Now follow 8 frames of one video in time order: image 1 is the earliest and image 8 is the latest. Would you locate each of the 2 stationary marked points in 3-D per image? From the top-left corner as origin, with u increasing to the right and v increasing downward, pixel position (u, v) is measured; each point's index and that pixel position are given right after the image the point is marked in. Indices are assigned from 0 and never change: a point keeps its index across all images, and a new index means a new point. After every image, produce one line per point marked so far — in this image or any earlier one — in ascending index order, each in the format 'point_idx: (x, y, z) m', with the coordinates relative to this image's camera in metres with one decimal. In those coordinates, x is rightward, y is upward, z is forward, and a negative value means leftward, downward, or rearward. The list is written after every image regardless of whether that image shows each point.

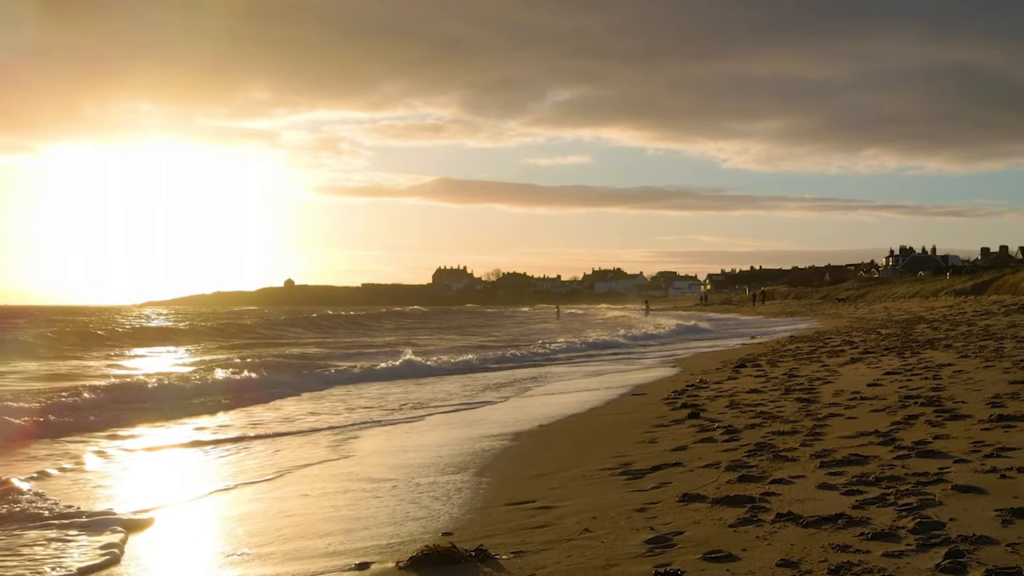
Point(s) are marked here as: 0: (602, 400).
0: (+1.4, -1.8, +13.3) m
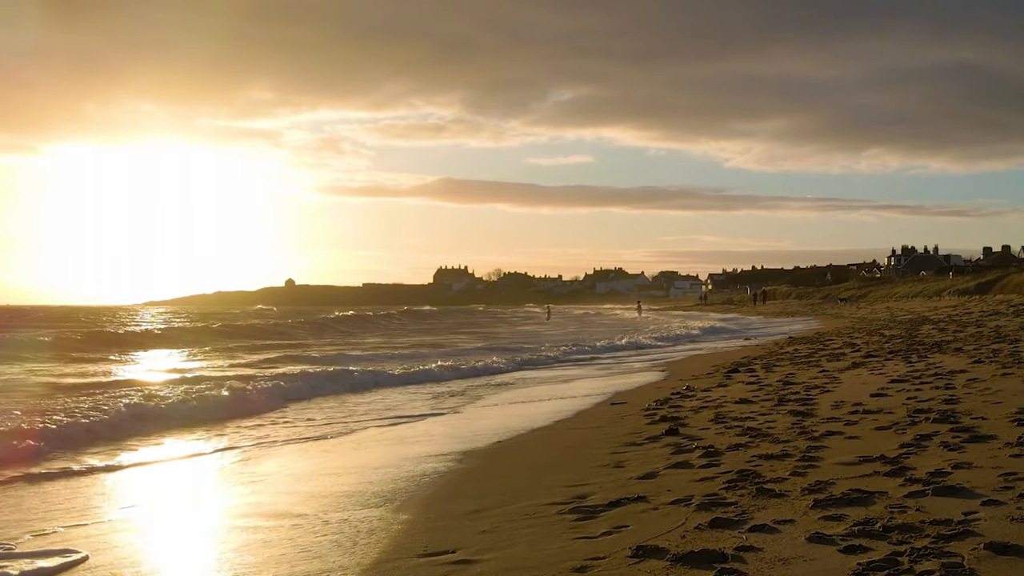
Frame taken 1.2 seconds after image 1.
0: (+0.9, -1.8, +12.0) m
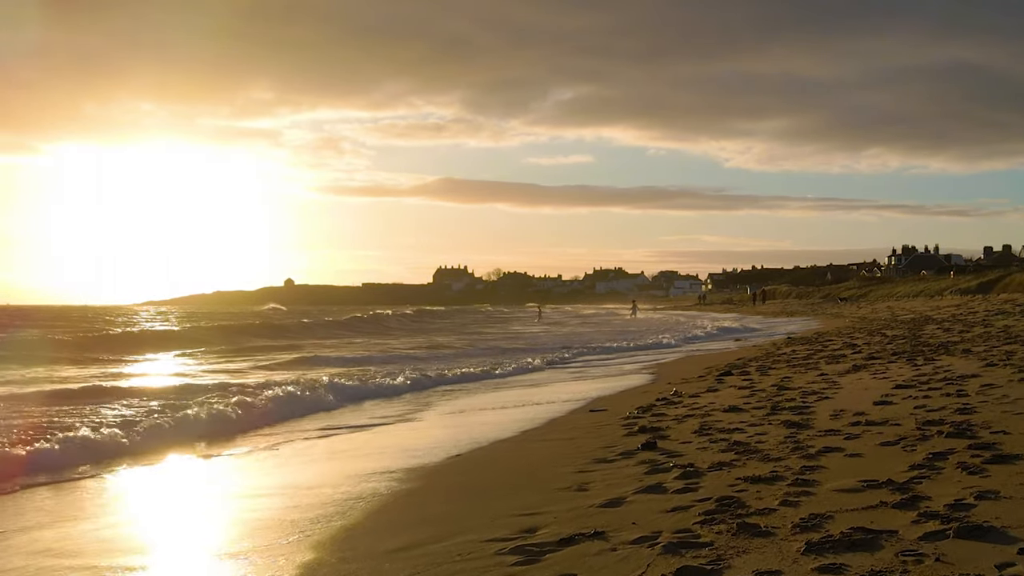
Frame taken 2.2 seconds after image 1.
0: (+0.5, -1.7, +10.9) m
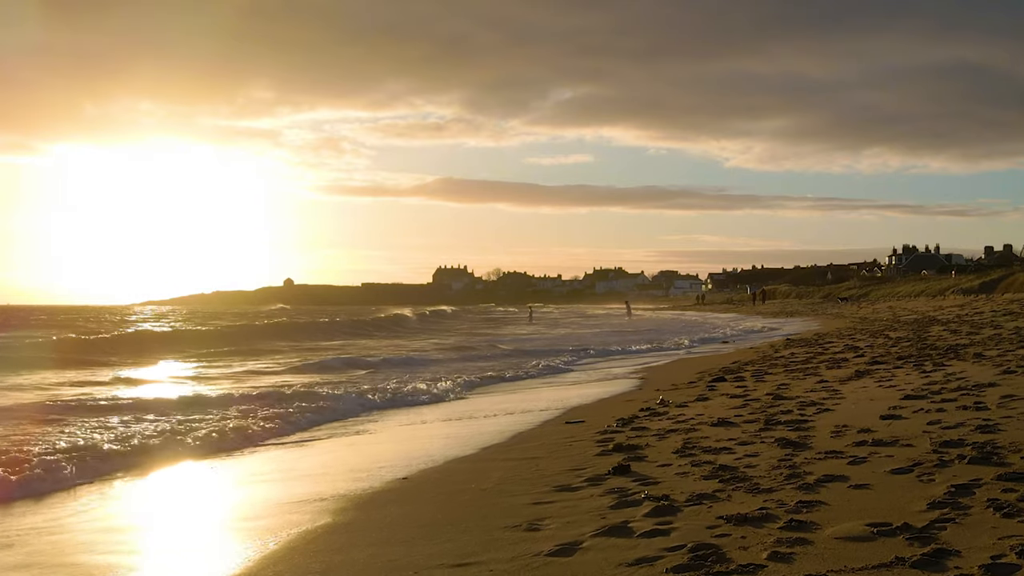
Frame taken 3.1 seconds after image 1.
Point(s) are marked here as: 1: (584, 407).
0: (+0.1, -1.7, +9.9) m
1: (+1.1, -1.7, +12.0) m
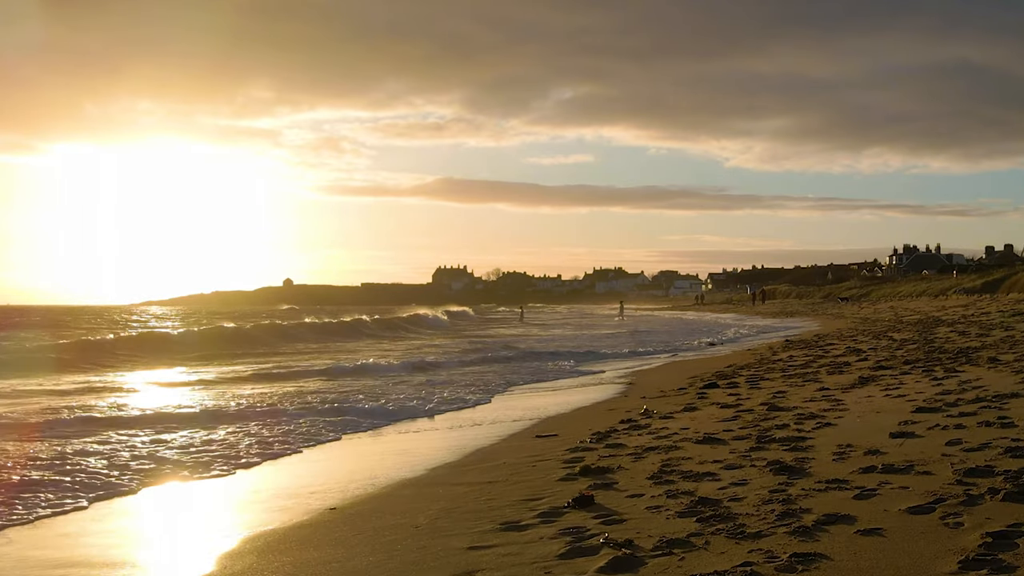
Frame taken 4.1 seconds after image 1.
0: (-0.3, -1.7, +8.8) m
1: (+0.7, -1.7, +10.9) m
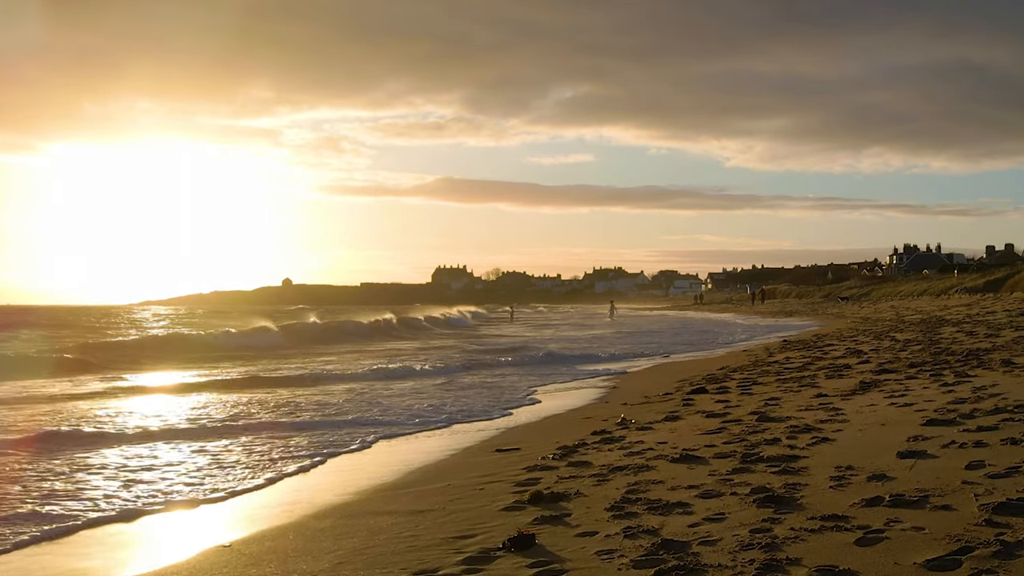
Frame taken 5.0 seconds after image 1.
0: (-0.8, -1.6, +7.7) m
1: (+0.2, -1.6, +9.9) m
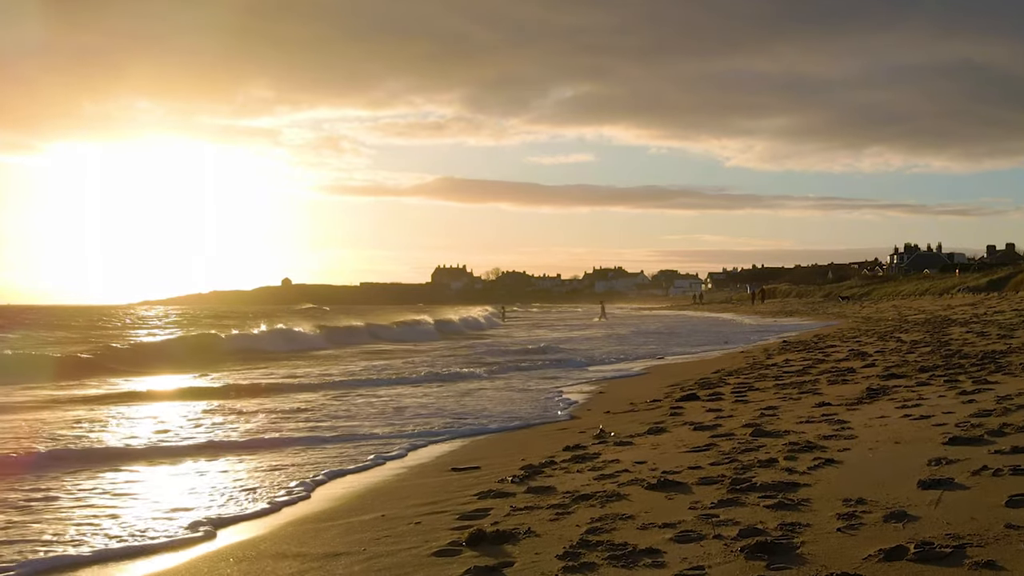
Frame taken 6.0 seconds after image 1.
0: (-1.1, -1.6, +6.6) m
1: (-0.1, -1.6, +8.8) m
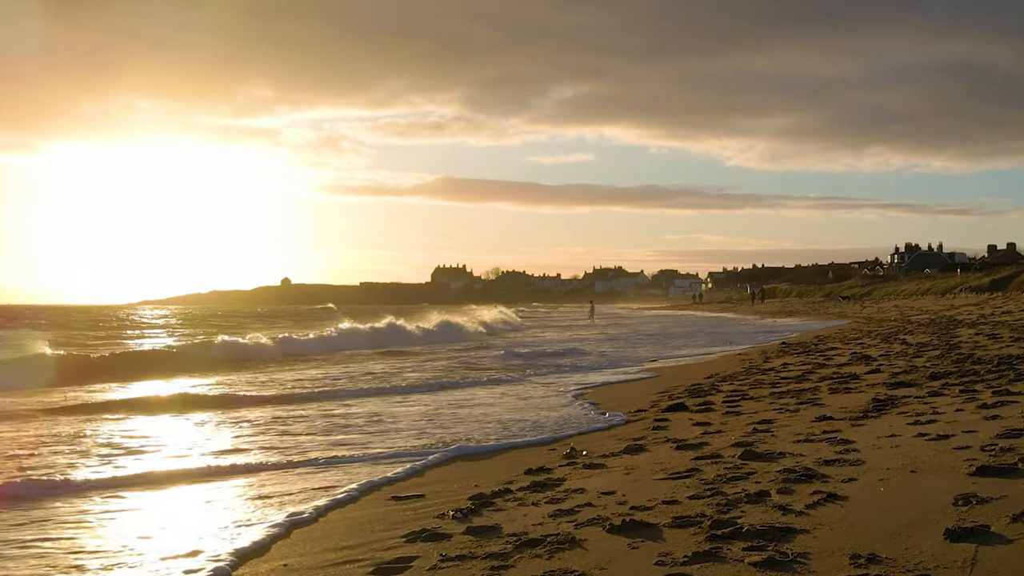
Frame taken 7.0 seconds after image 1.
0: (-1.5, -1.6, +5.6) m
1: (-0.5, -1.6, +7.8) m
